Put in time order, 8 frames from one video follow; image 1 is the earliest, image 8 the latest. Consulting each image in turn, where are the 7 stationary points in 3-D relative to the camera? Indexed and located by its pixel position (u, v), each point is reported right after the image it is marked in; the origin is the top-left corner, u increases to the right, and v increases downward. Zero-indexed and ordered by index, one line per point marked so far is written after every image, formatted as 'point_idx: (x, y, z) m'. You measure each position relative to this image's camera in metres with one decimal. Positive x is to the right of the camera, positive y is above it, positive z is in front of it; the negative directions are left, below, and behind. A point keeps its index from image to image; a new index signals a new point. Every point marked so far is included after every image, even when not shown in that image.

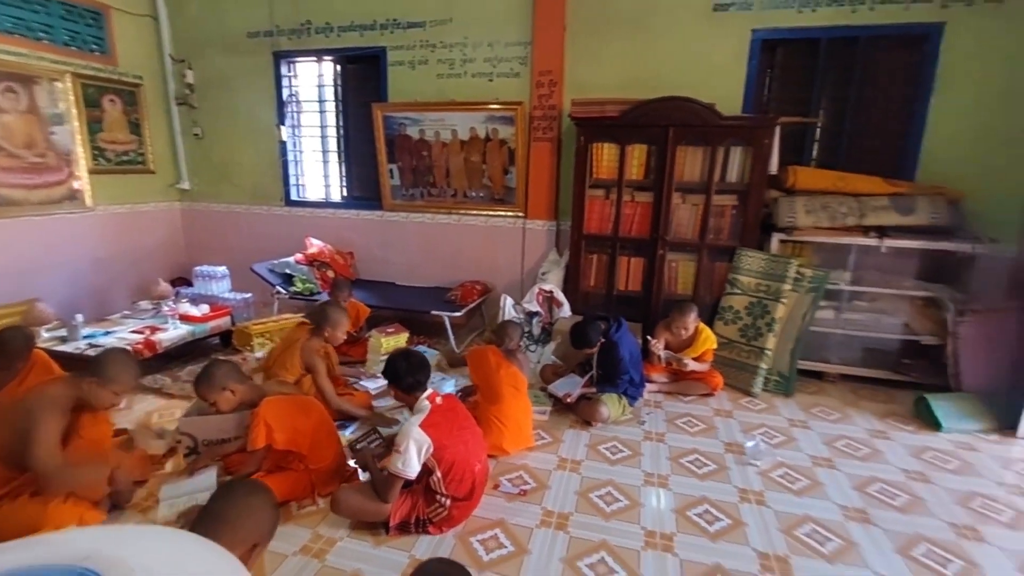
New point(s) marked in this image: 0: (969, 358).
0: (+2.7, -0.4, +3.0) m
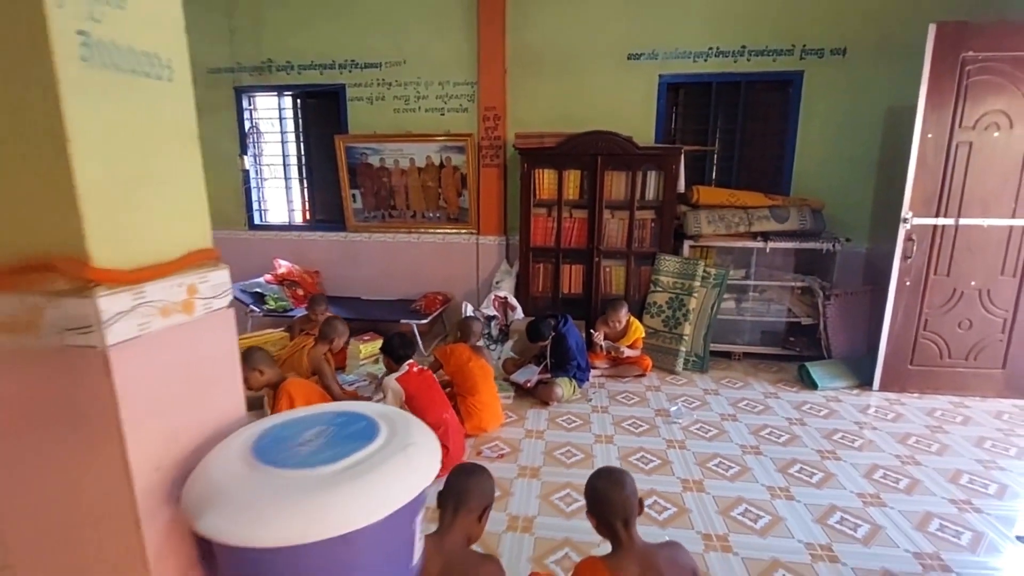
0: (+2.4, -0.3, +3.8) m
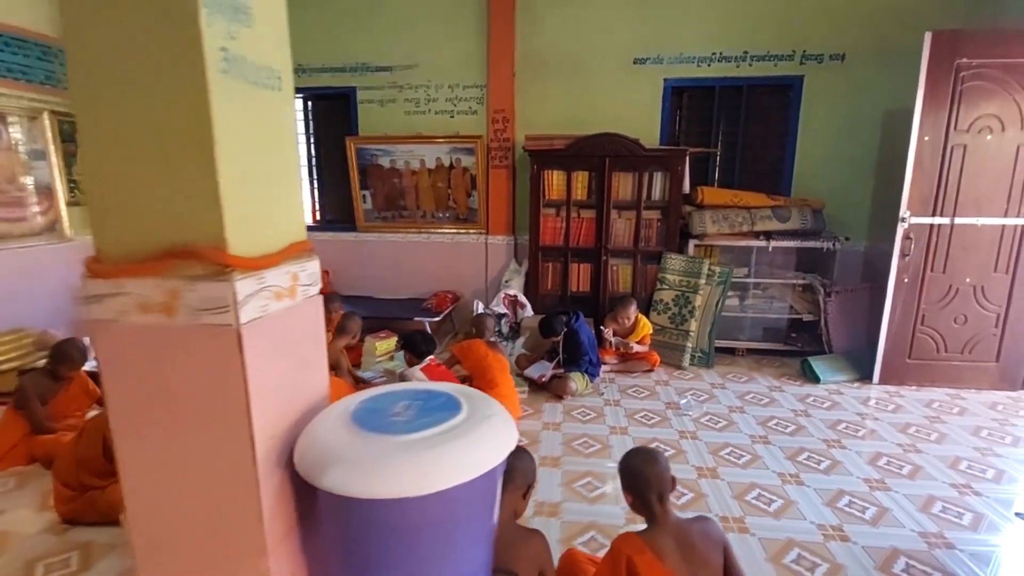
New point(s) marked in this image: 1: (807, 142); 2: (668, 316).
0: (+2.5, -0.3, +3.9) m
1: (+2.5, +1.2, +4.2) m
2: (+1.3, -0.2, +4.1) m
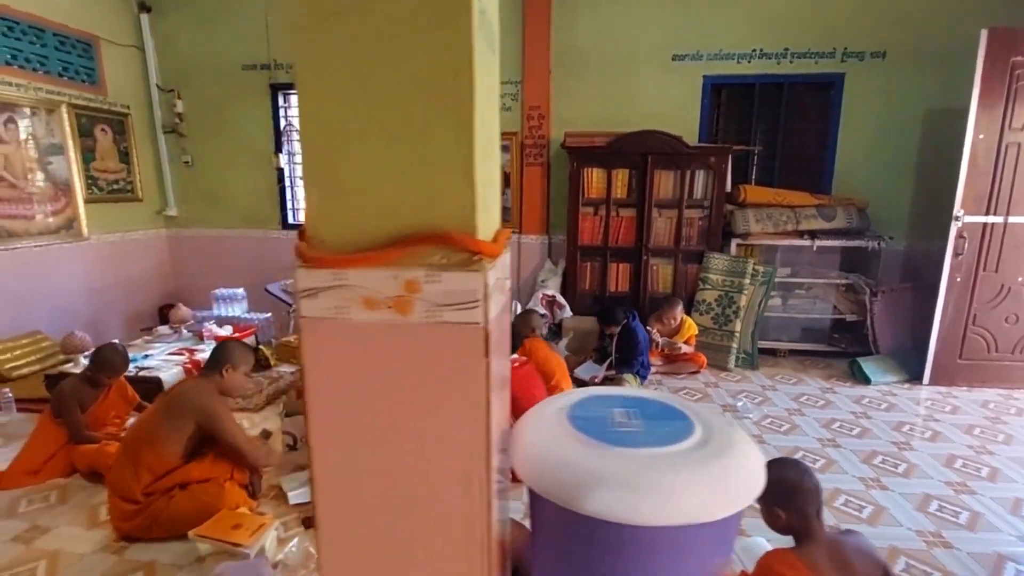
0: (+2.8, -0.3, +3.9) m
1: (+2.8, +1.2, +4.2) m
2: (+1.6, -0.2, +4.0) m
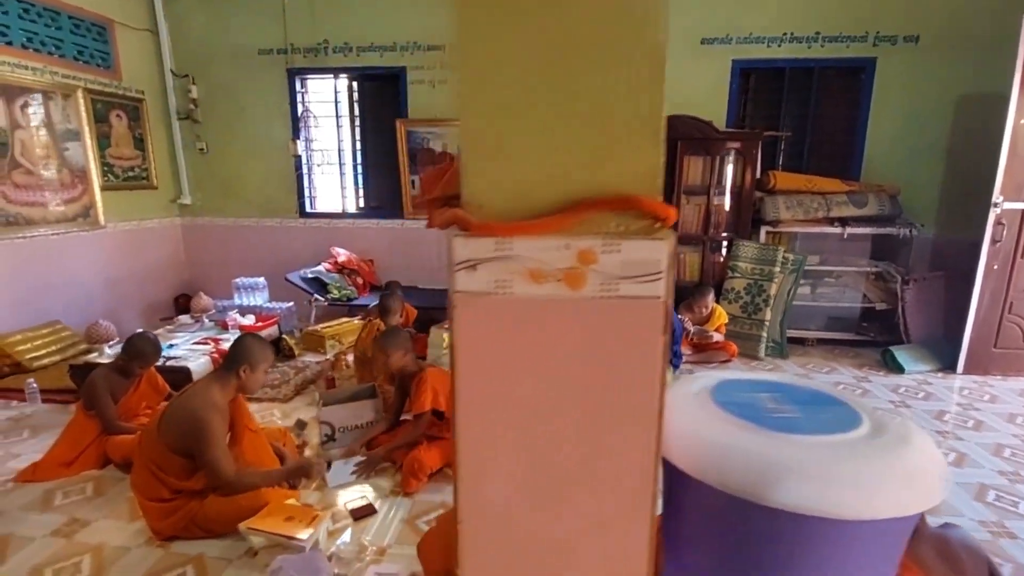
0: (+3.0, -0.2, +3.8) m
1: (+3.0, +1.3, +4.1) m
2: (+1.8, -0.1, +4.0) m
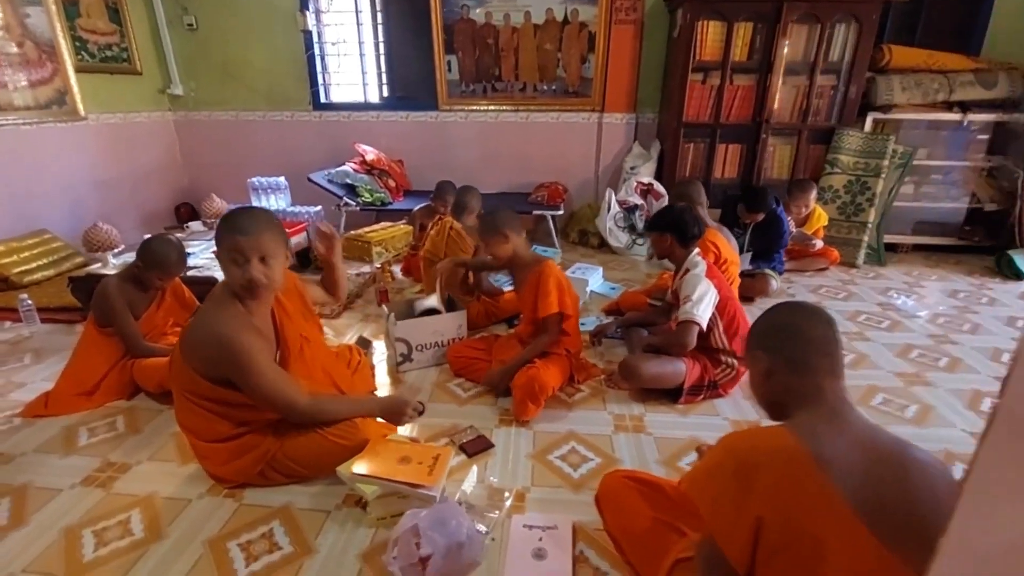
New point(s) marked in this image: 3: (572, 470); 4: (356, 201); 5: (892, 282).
0: (+3.5, +0.5, +3.4) m
1: (+3.4, +2.0, +3.4) m
2: (+2.2, +0.6, +3.5) m
3: (+0.2, -0.6, +1.5) m
4: (-1.1, +0.6, +3.6) m
5: (+2.4, 0.0, +3.1) m
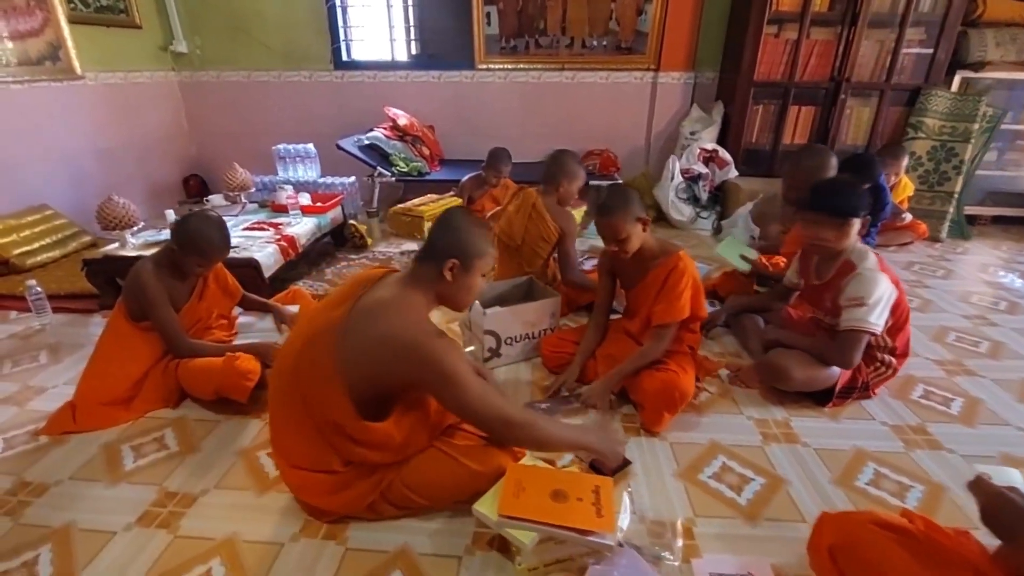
0: (+3.8, +0.6, +3.1) m
1: (+3.7, +2.2, +3.1) m
2: (+2.6, +0.7, +3.2) m
3: (+0.6, -0.5, +1.3) m
4: (-0.8, +0.8, +3.3) m
5: (+2.7, +0.2, +2.8) m
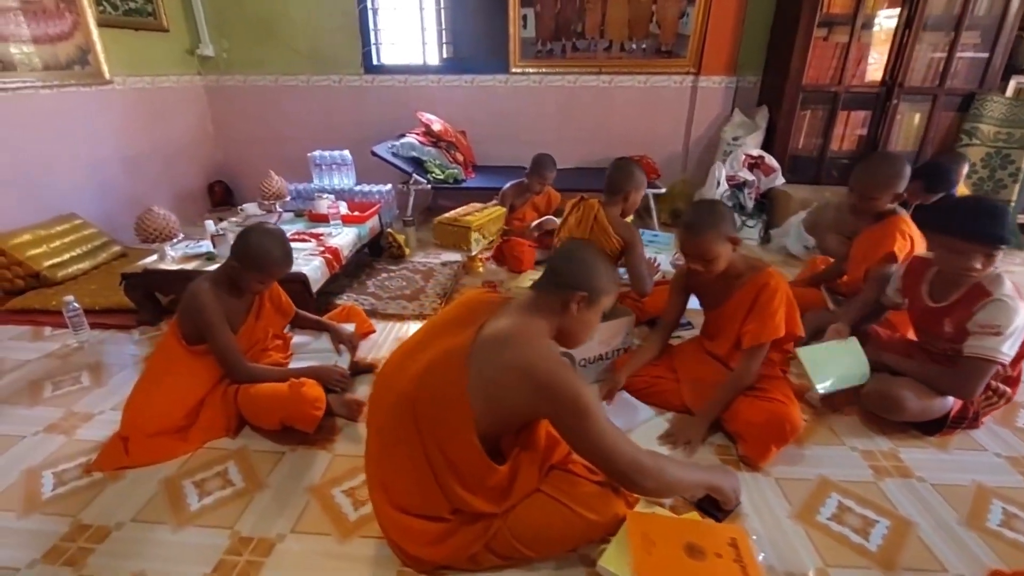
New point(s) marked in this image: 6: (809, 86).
0: (+4.1, +0.6, +3.0) m
1: (+4.0, +2.1, +3.0) m
2: (+2.8, +0.6, +3.1) m
3: (+0.8, -0.6, +1.2) m
4: (-0.5, +0.7, +3.2) m
5: (+2.9, +0.1, +2.7) m
6: (+1.8, +1.2, +3.1) m
